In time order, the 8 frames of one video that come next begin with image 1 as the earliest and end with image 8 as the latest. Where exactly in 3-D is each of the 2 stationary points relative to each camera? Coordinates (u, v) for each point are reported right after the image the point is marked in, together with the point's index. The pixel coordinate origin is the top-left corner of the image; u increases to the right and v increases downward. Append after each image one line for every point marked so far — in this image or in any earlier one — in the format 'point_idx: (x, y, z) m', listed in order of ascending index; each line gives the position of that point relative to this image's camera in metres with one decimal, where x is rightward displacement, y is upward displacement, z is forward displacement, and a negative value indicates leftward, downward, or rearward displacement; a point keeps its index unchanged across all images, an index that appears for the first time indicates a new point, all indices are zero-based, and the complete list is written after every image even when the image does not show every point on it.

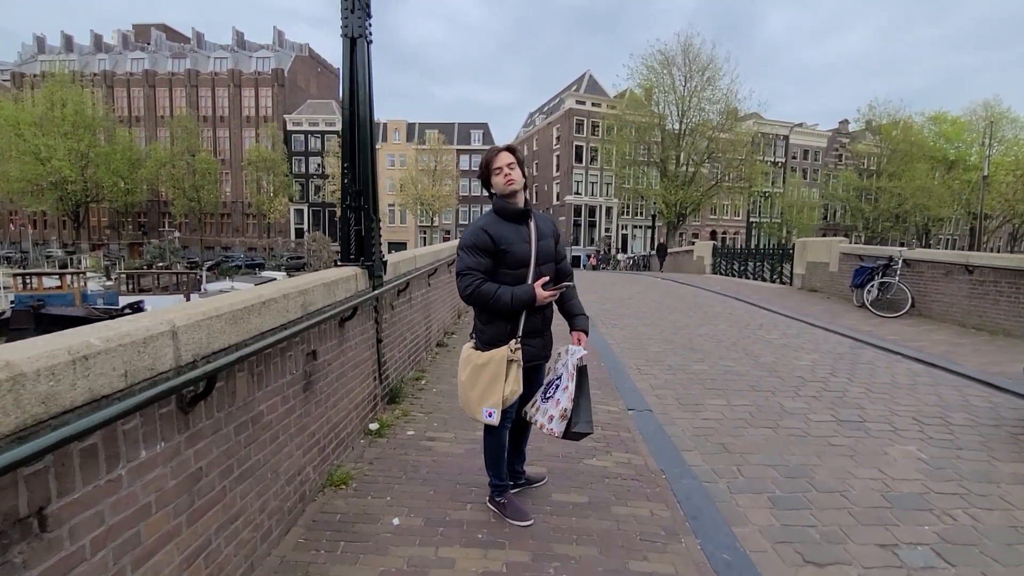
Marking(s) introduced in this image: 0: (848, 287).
0: (+6.6, 0.0, +11.0) m
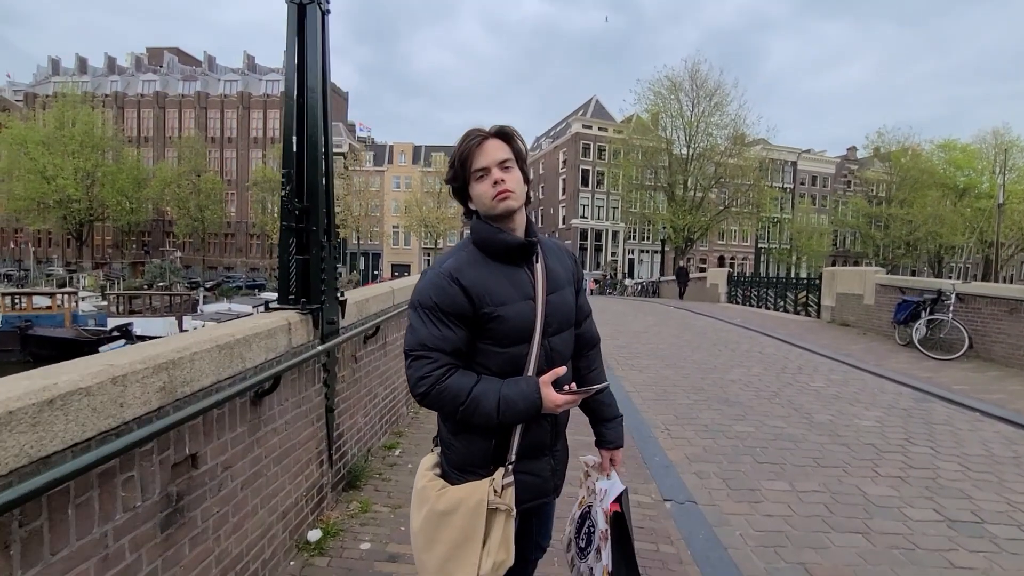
0: (+6.6, -0.6, +9.9) m
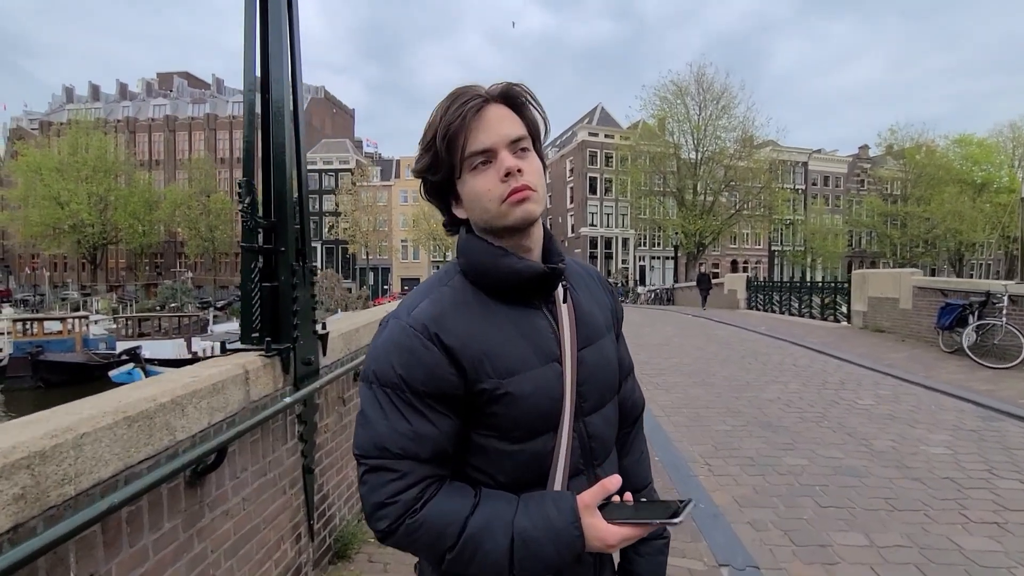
0: (+6.8, -0.7, +9.2) m
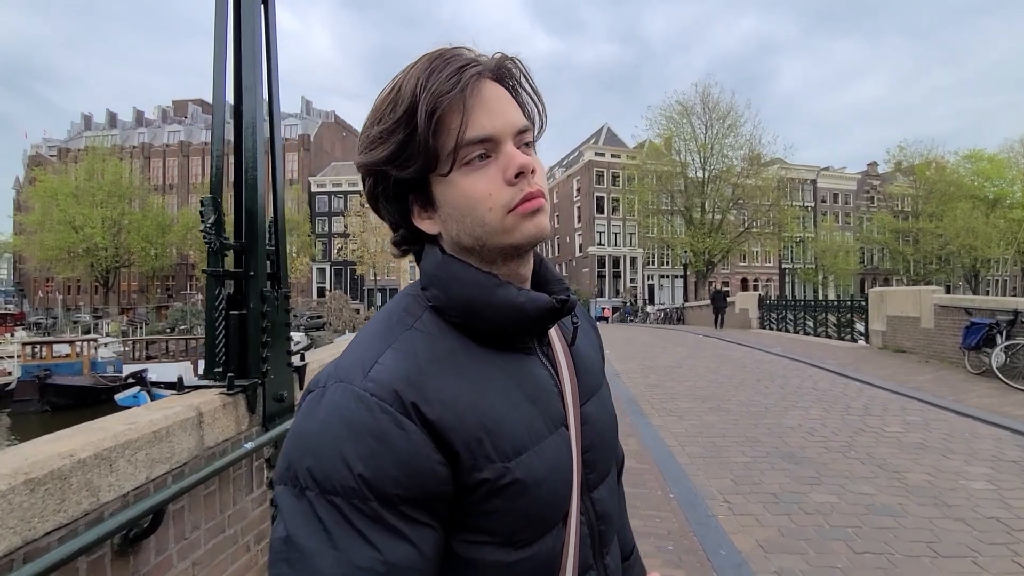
0: (+6.9, -1.0, +8.8) m
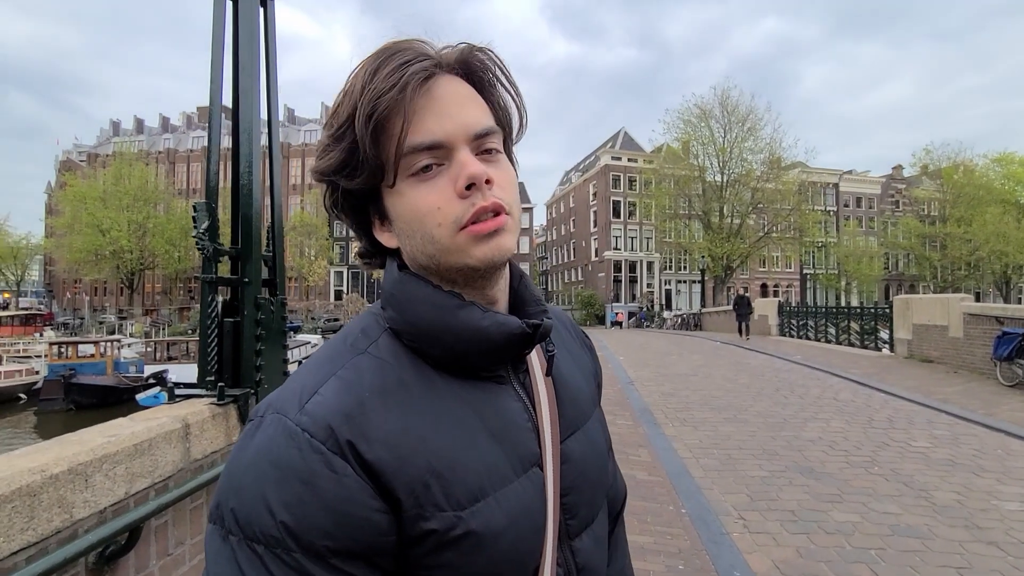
0: (+7.1, -1.1, +8.4) m
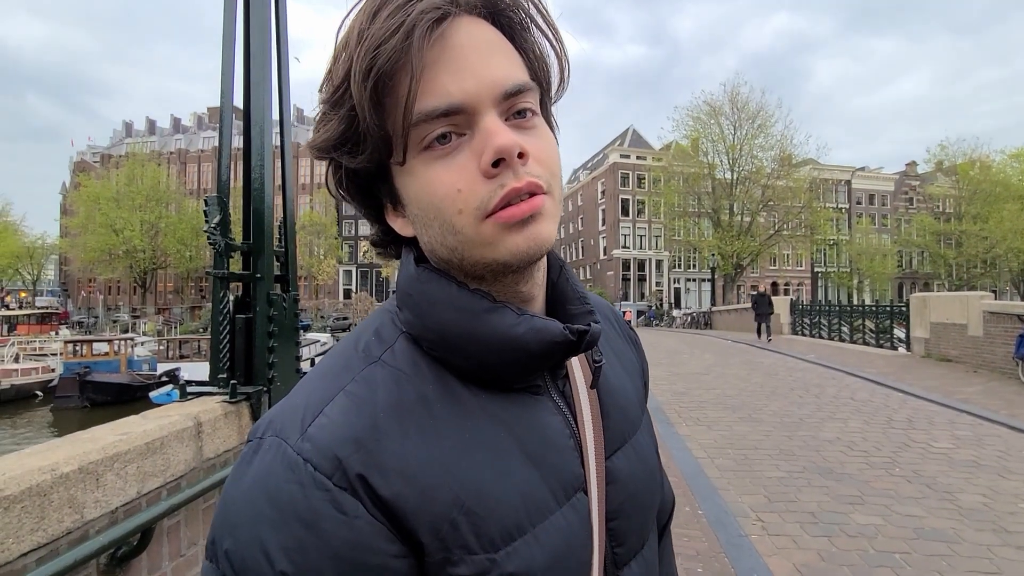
0: (+7.3, -1.0, +8.3) m
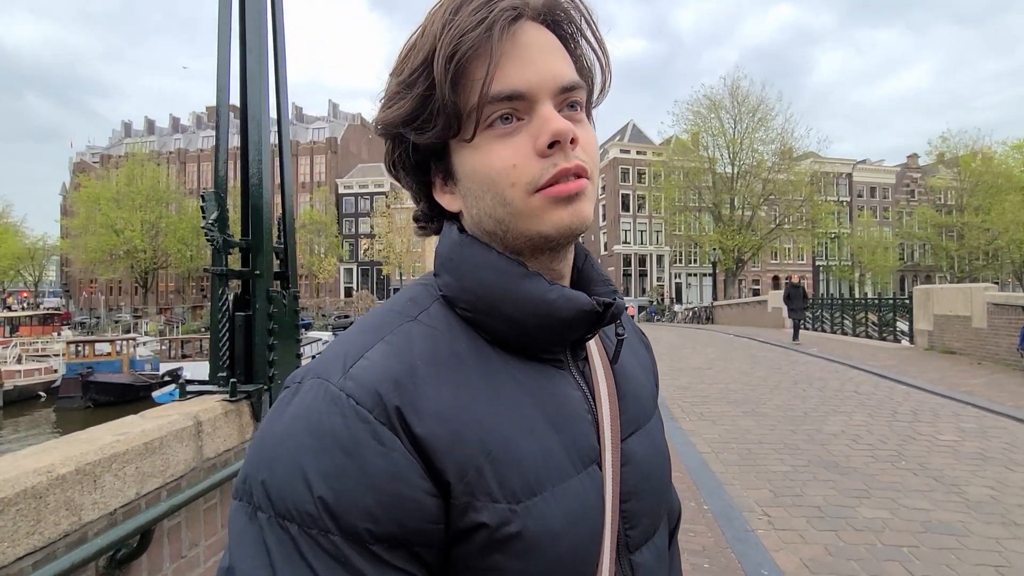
0: (+7.3, -0.9, +8.2) m
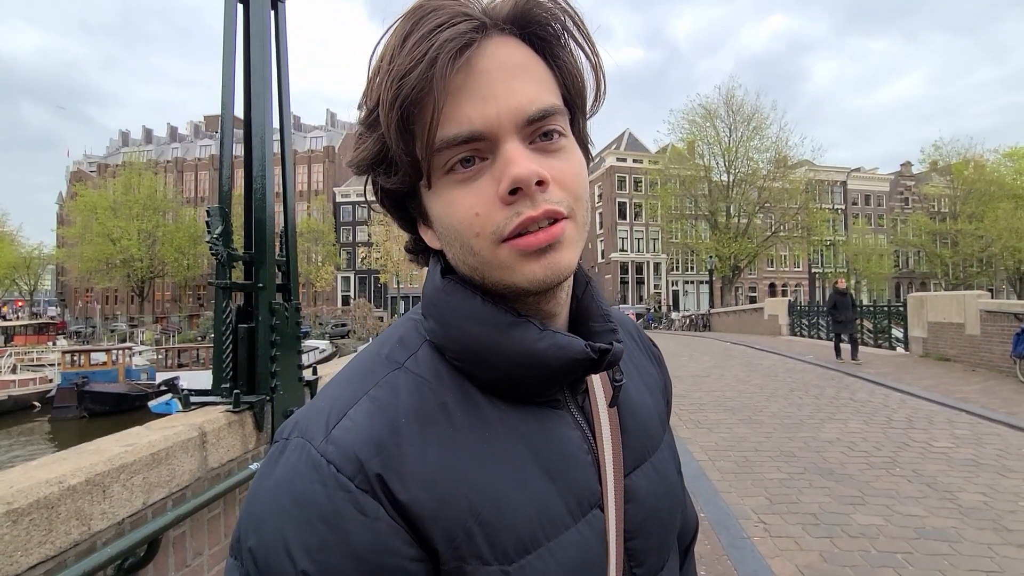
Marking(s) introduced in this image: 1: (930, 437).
0: (+7.3, -1.0, +8.3) m
1: (+4.0, -1.4, +5.4) m
